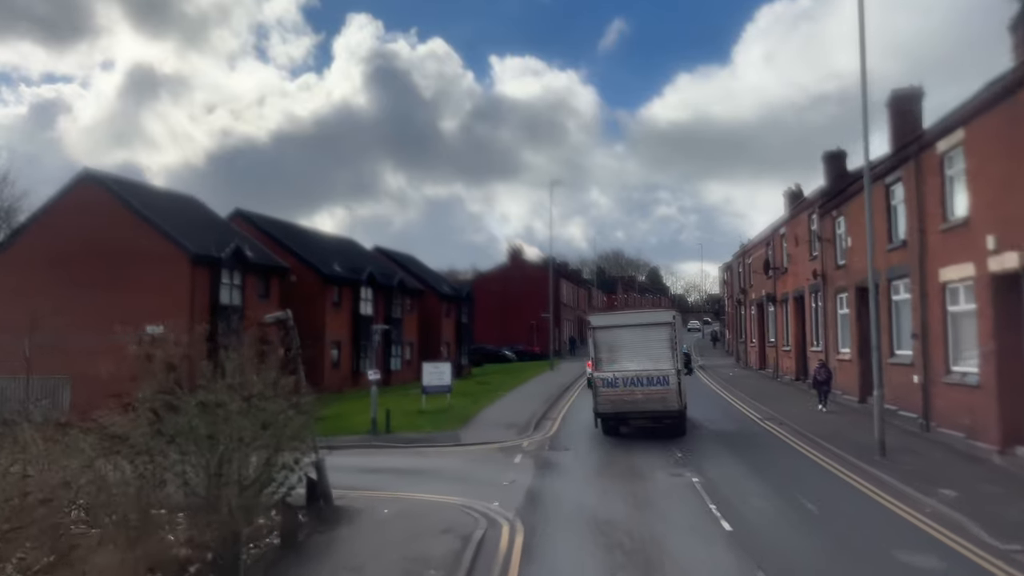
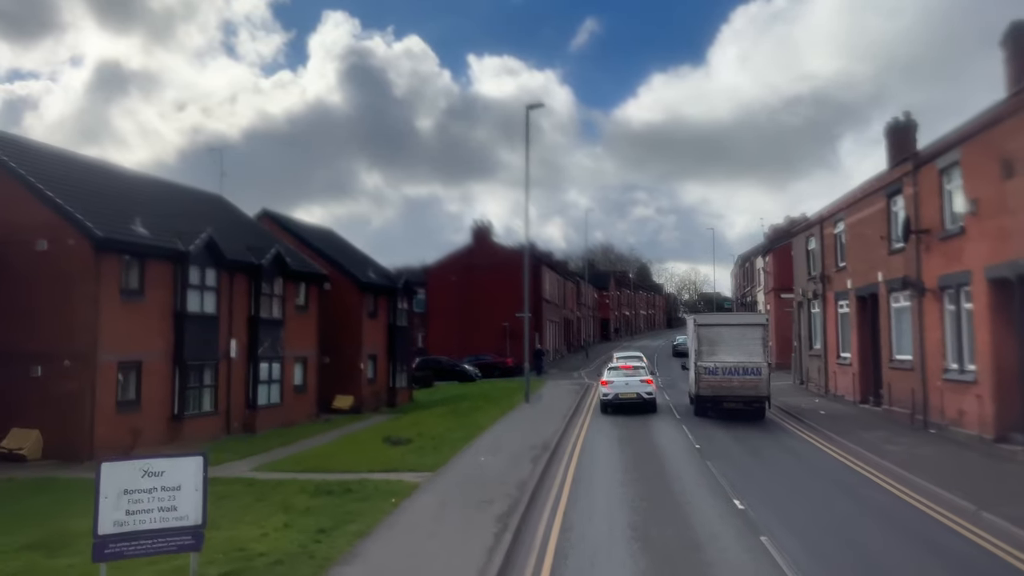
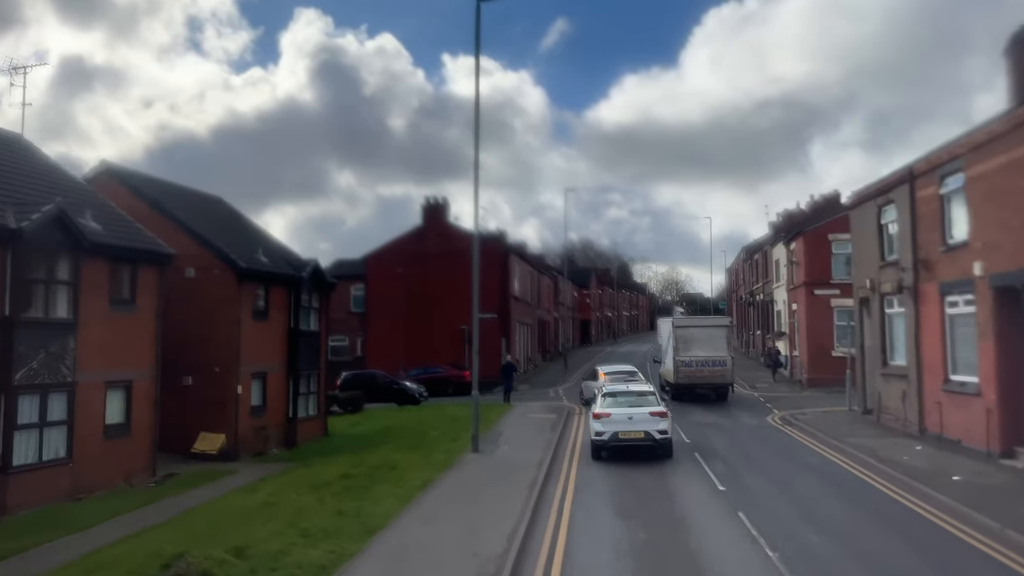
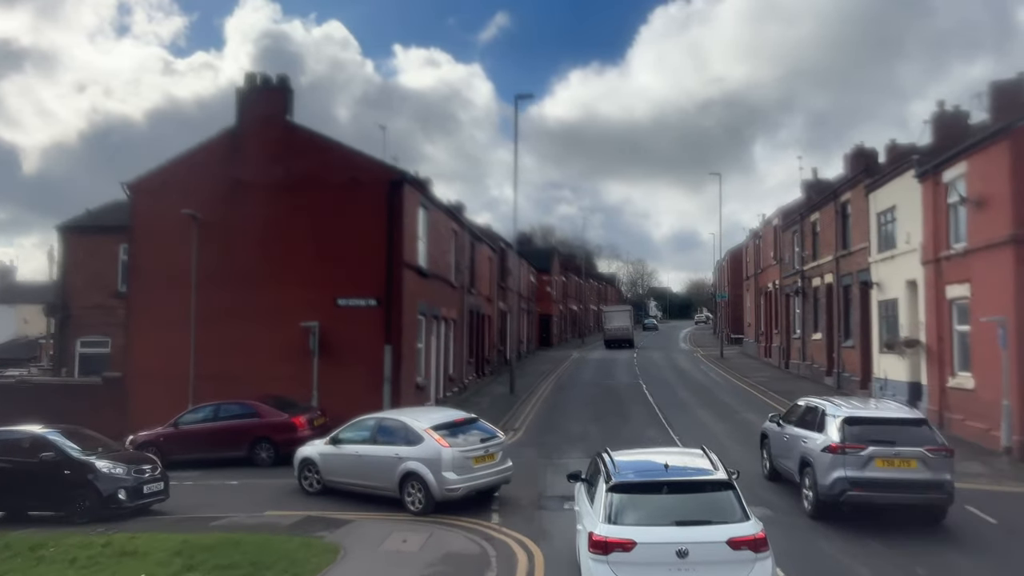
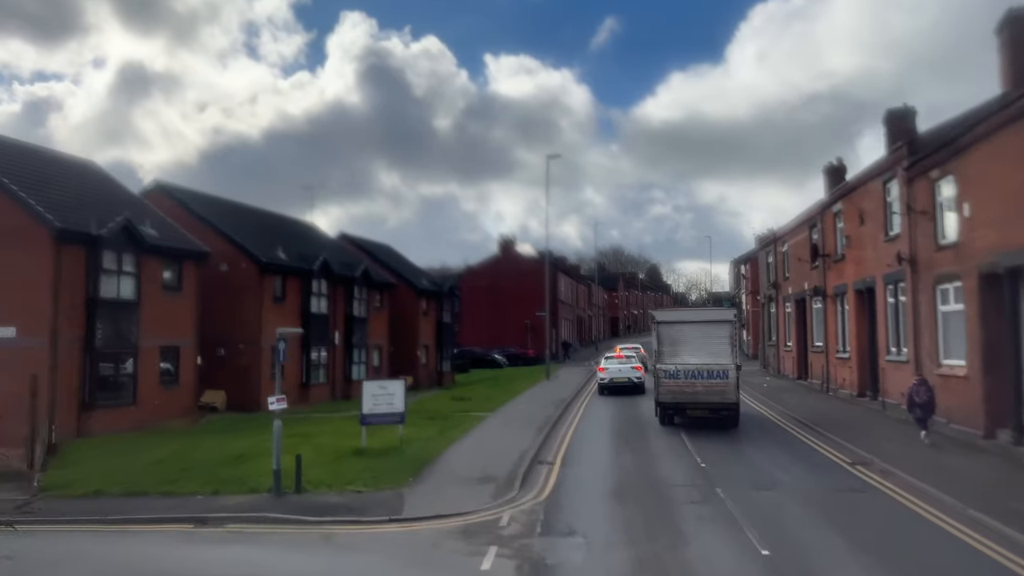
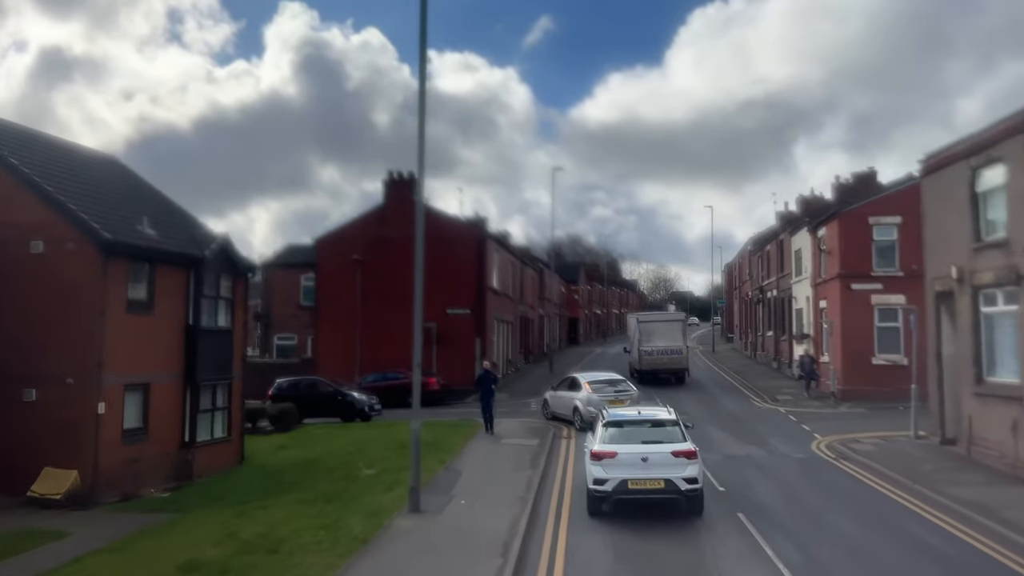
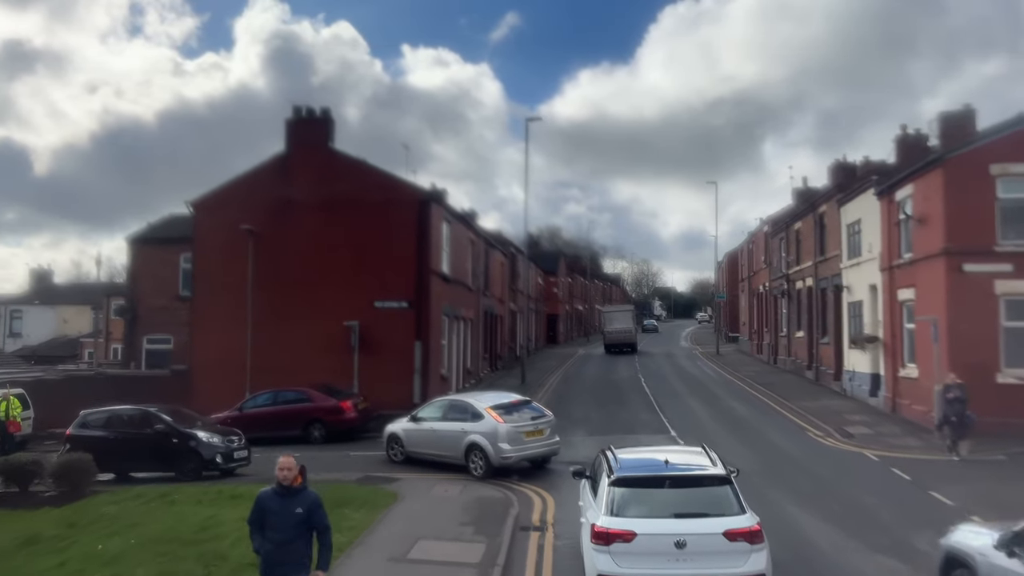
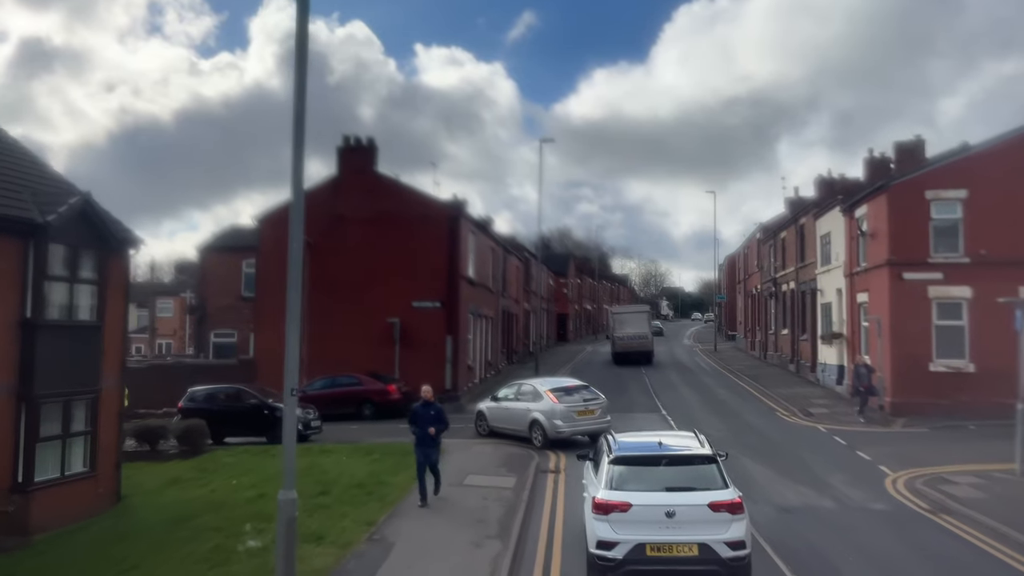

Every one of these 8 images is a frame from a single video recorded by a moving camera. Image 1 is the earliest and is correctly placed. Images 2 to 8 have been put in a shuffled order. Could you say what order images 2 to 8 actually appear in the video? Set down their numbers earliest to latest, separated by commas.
5, 2, 3, 6, 8, 7, 4
